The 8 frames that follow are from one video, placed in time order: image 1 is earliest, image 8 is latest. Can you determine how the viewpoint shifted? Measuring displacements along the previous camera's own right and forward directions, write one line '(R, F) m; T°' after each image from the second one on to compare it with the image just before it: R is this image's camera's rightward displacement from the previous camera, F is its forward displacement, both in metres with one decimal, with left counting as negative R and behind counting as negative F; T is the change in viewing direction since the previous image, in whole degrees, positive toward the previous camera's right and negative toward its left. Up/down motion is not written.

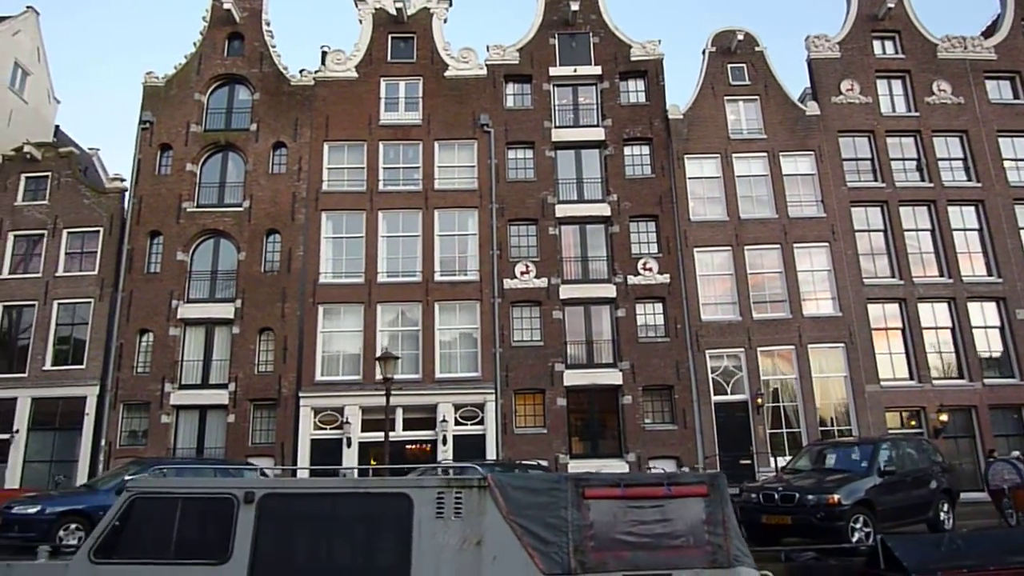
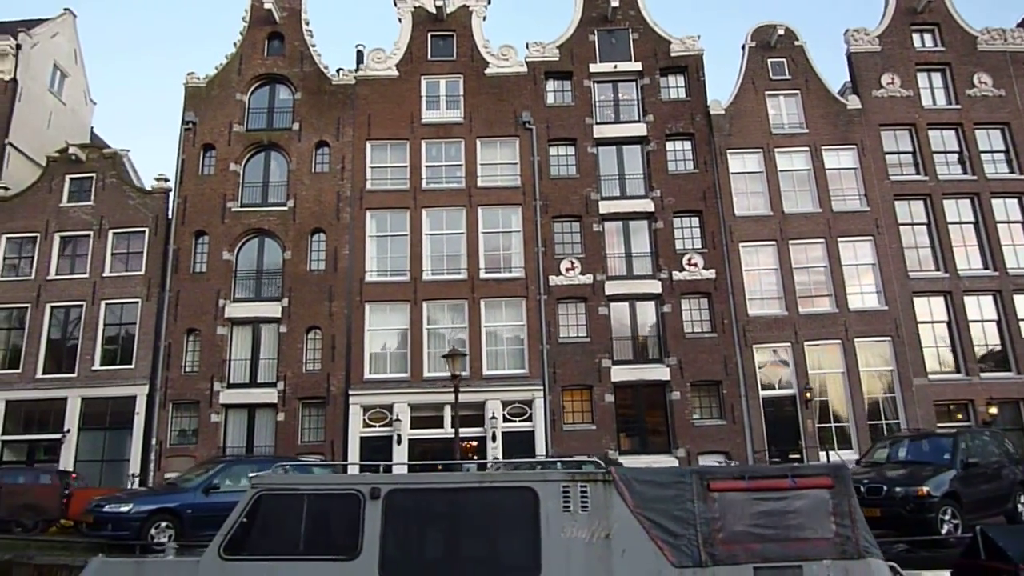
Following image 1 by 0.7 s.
(-1.3, 0.0) m; 0°
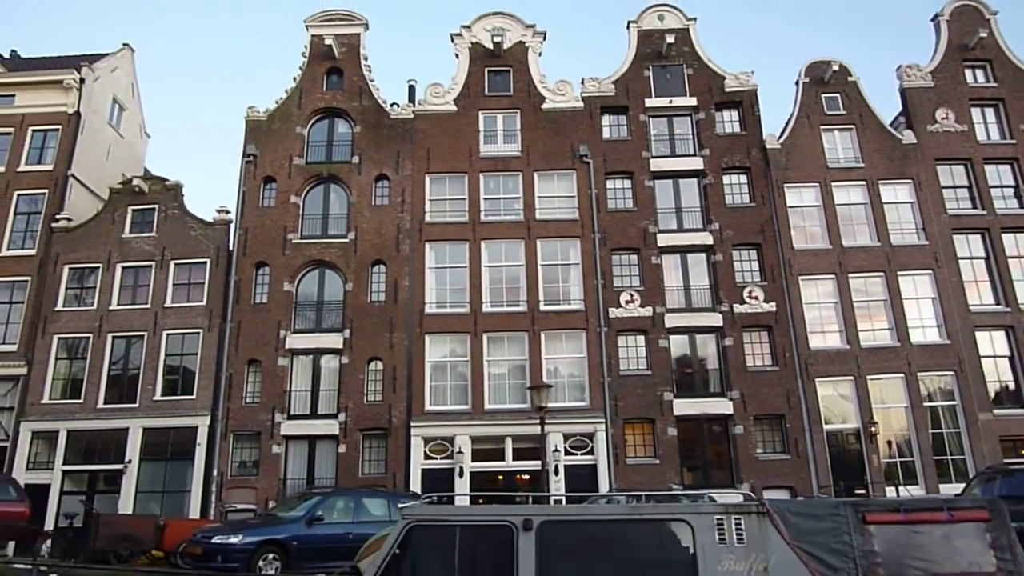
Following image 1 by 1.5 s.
(-1.5, -0.1) m; 0°
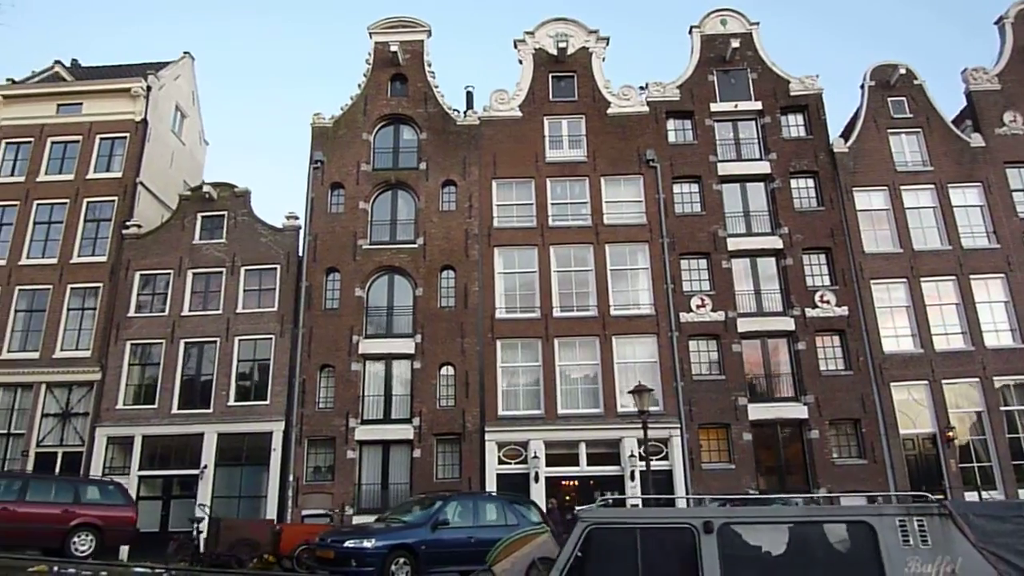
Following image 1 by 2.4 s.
(-1.8, 0.0) m; -1°
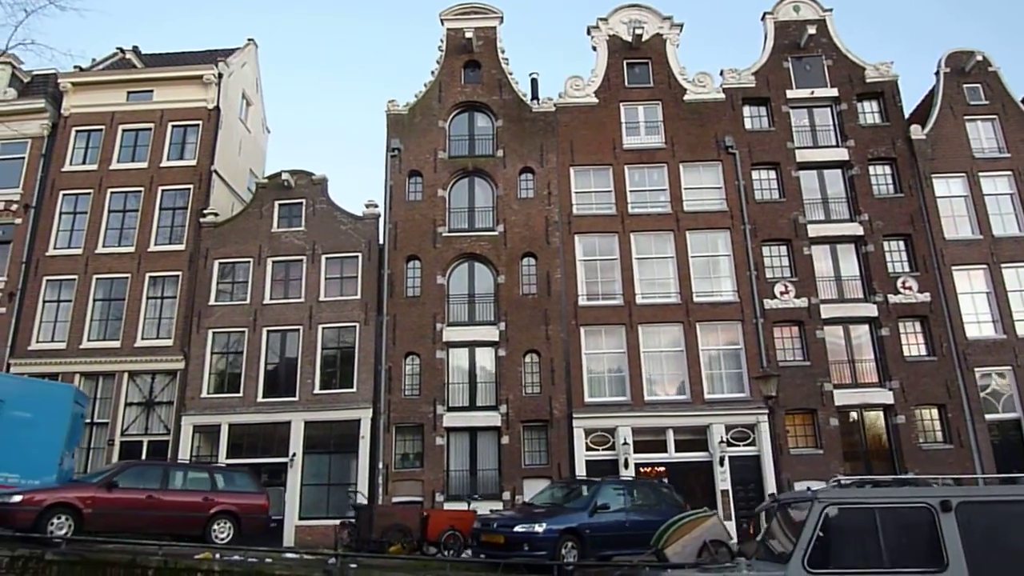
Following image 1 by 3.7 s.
(-2.6, 0.0) m; 0°
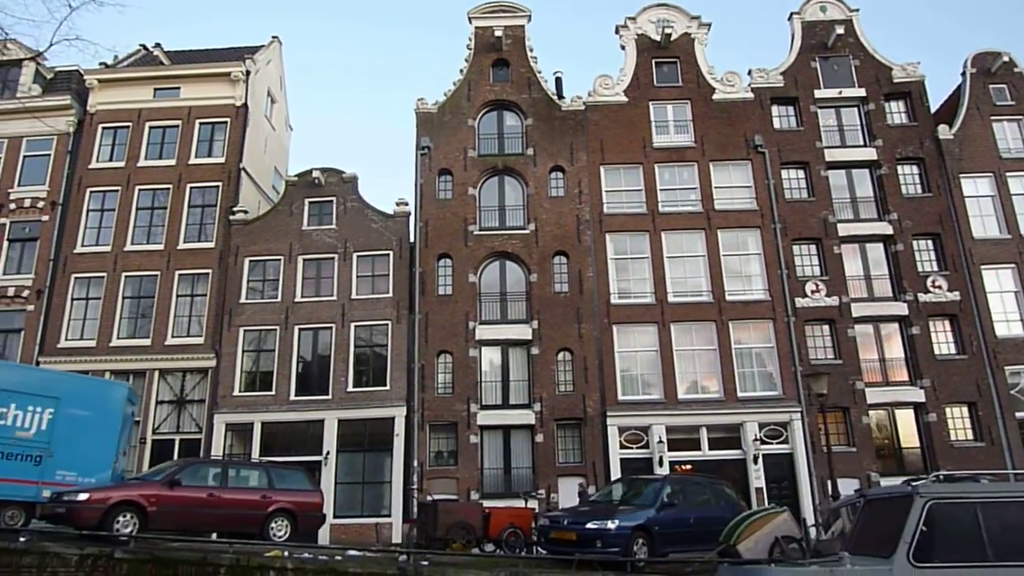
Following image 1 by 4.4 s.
(-1.2, 0.0) m; +1°
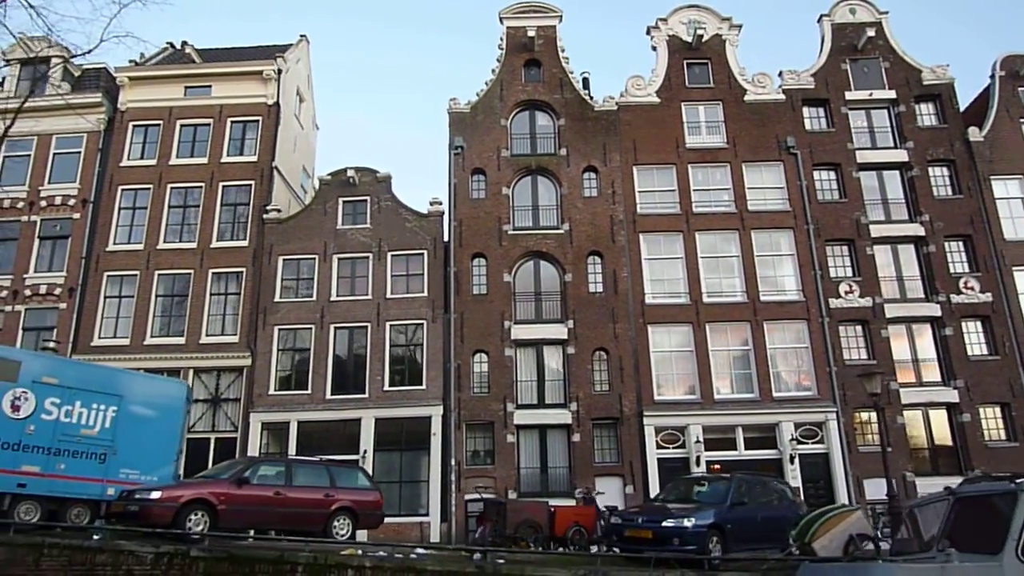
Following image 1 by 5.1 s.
(-1.3, 0.0) m; +1°
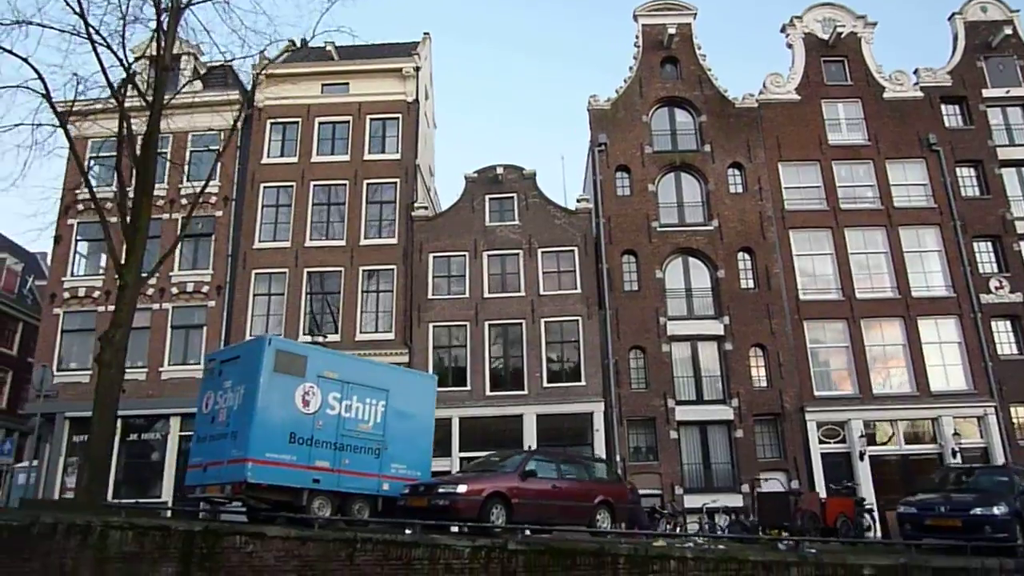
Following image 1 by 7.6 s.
(-4.9, 0.0) m; +1°
